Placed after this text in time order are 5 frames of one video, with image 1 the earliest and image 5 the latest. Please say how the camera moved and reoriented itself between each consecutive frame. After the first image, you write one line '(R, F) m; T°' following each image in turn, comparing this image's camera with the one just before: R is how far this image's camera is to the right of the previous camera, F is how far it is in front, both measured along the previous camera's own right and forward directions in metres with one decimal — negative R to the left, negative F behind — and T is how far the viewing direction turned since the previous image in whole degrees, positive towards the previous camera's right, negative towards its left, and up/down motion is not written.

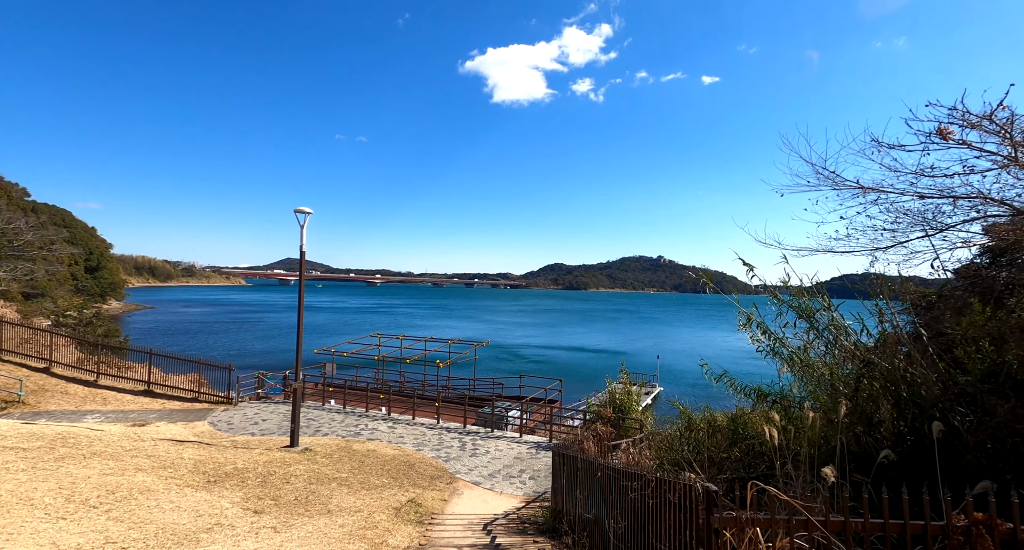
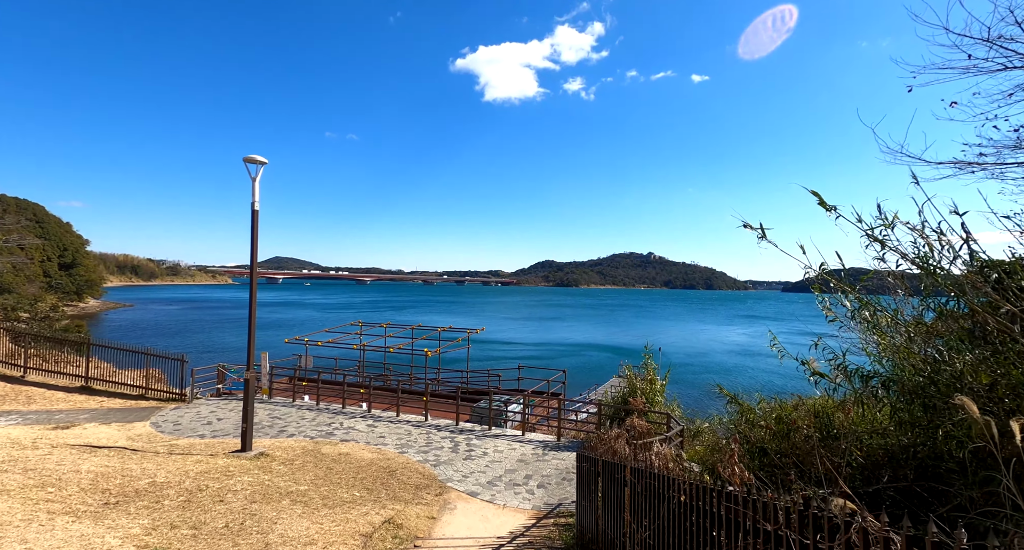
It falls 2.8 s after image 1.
(-0.2, +2.2) m; +1°
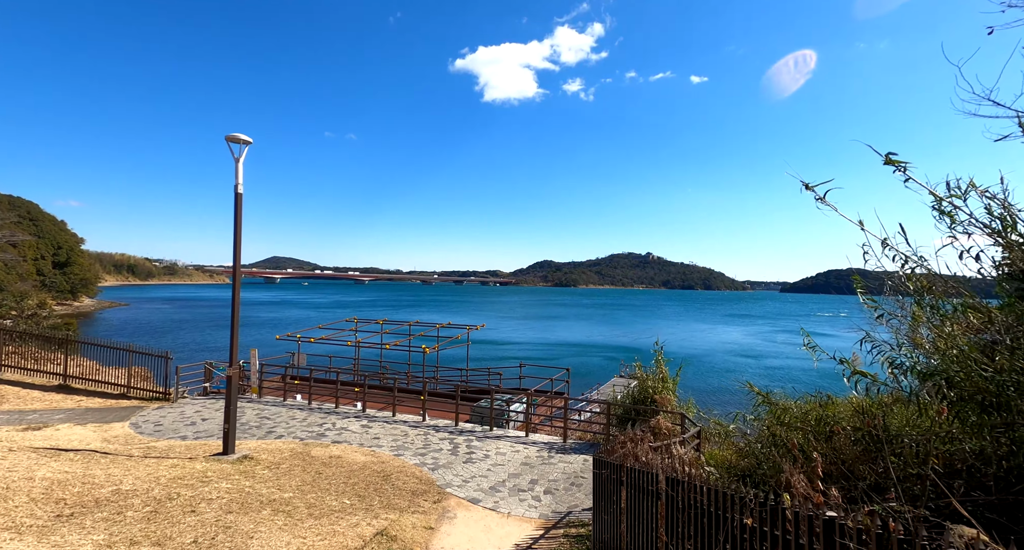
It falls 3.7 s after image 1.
(-0.1, +0.7) m; 0°
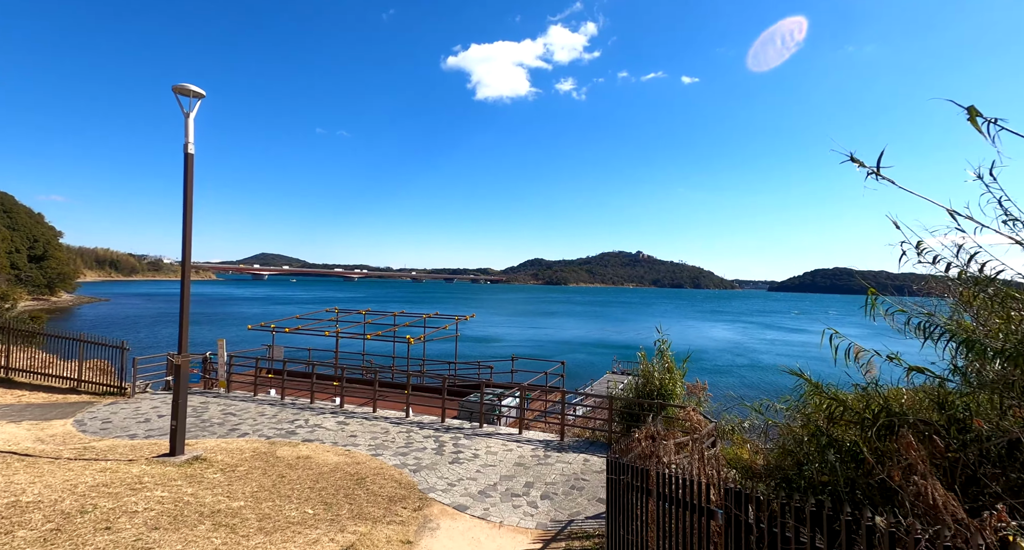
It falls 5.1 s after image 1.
(0.0, +1.1) m; +1°
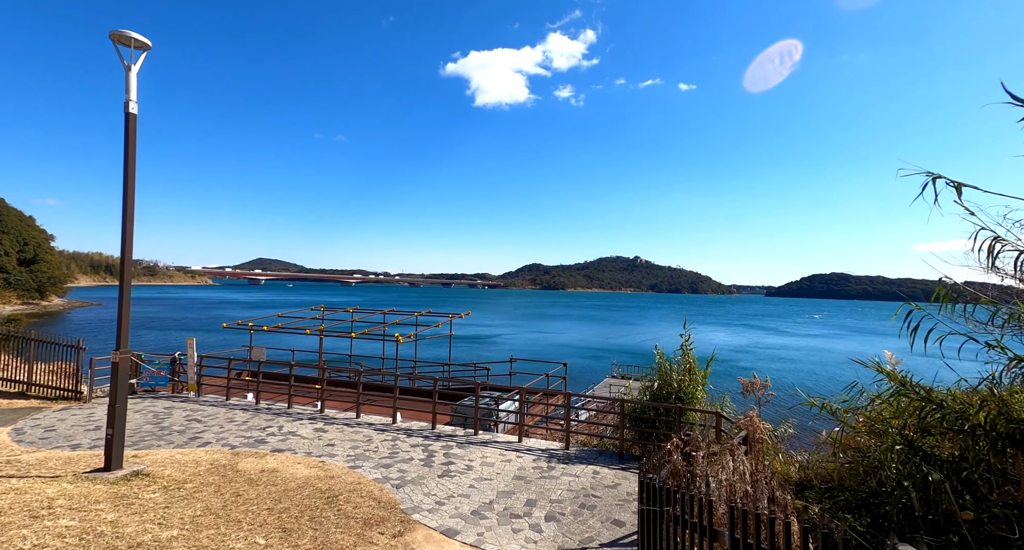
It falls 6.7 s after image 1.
(0.0, +1.2) m; 0°
